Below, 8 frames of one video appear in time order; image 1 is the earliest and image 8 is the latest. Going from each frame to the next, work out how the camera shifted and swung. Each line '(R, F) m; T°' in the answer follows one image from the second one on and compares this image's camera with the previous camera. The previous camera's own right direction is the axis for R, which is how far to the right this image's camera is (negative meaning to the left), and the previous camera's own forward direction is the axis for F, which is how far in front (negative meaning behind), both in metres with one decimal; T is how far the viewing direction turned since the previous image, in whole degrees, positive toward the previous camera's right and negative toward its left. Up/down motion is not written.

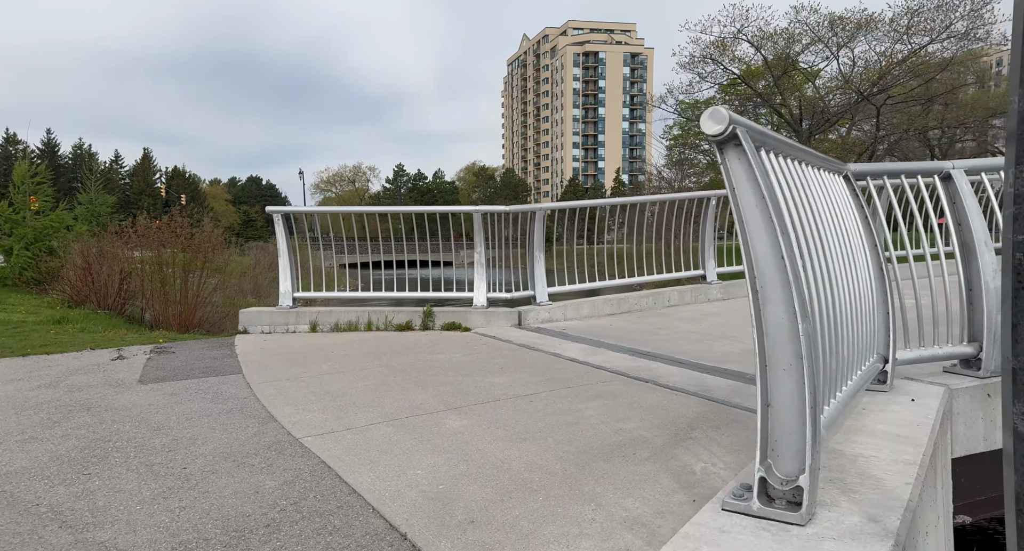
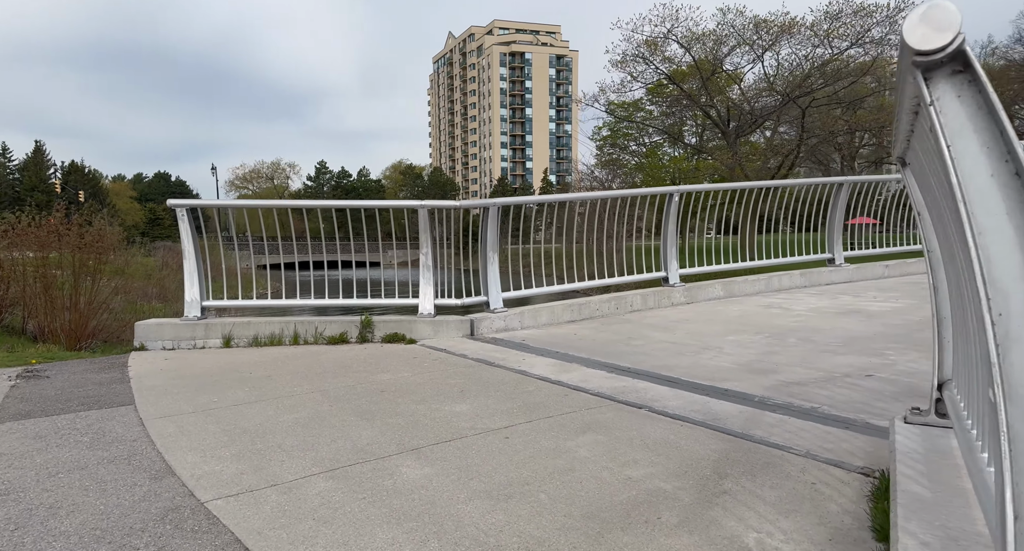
(-0.2, +0.7) m; +6°
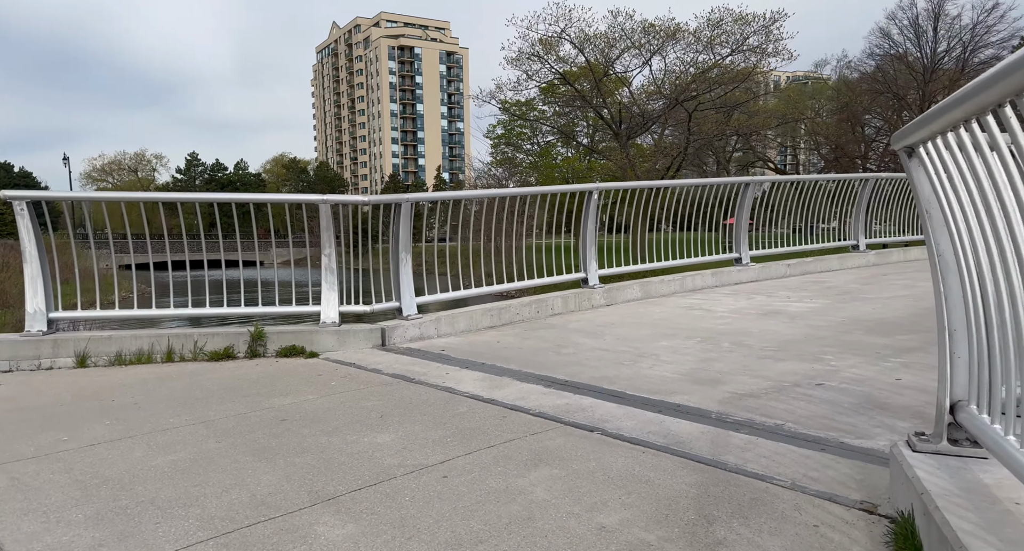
(-0.2, +0.5) m; +10°
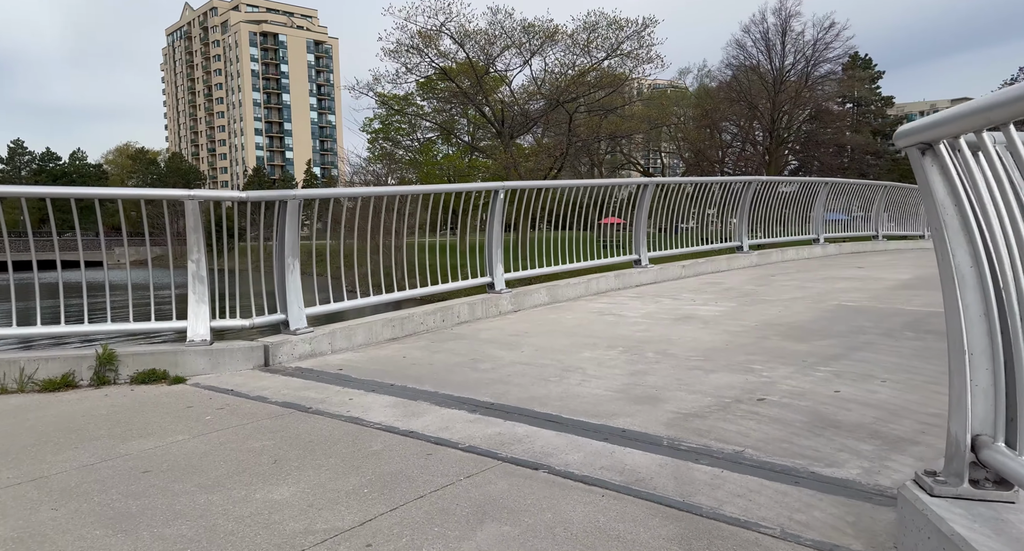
(-0.2, +0.4) m; +11°
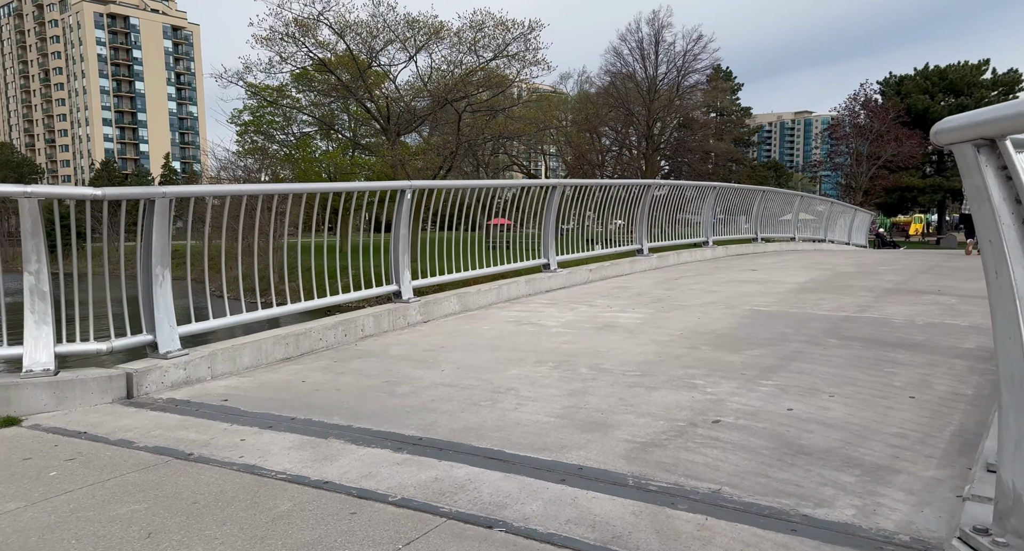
(-0.2, +0.4) m; +10°
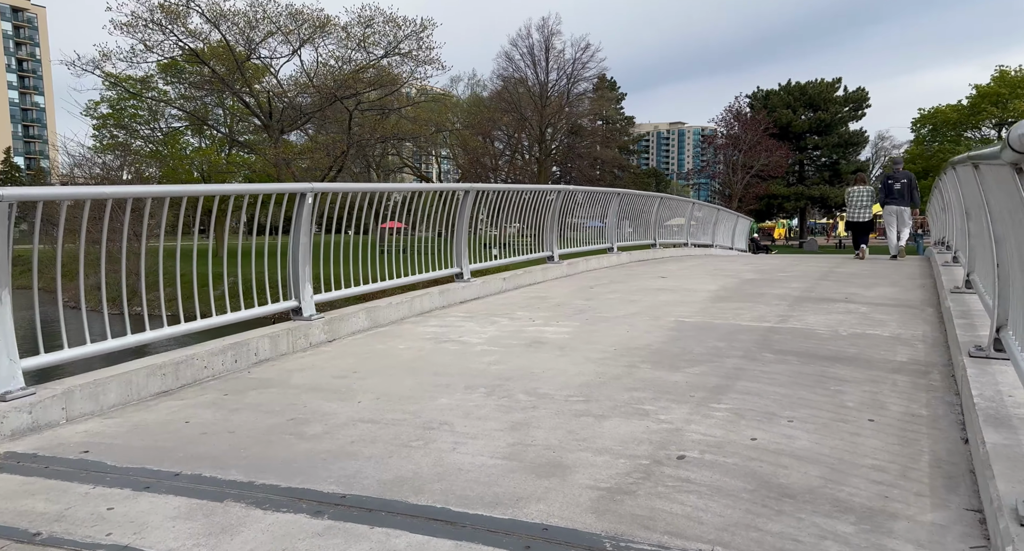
(-0.2, +0.4) m; +10°
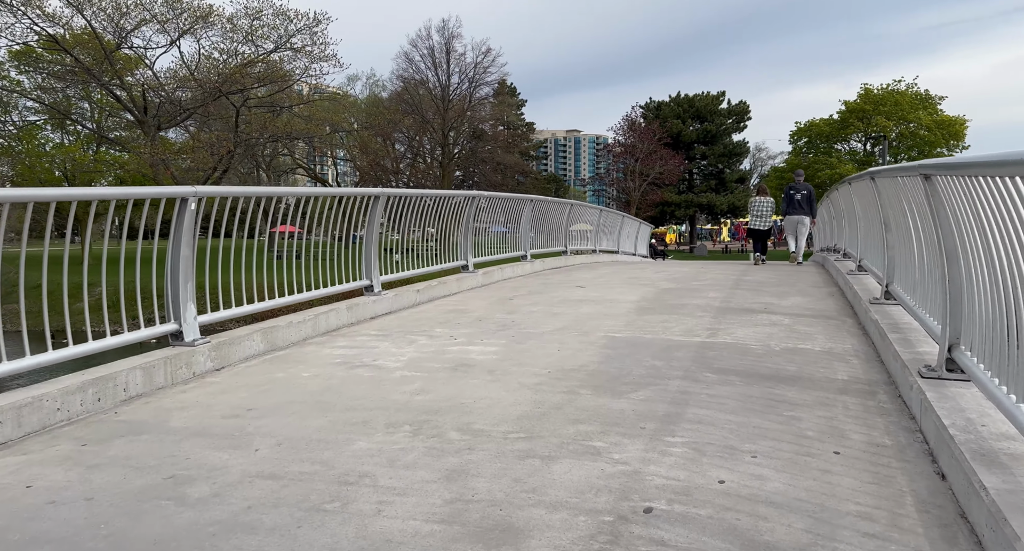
(-0.1, +0.4) m; +9°
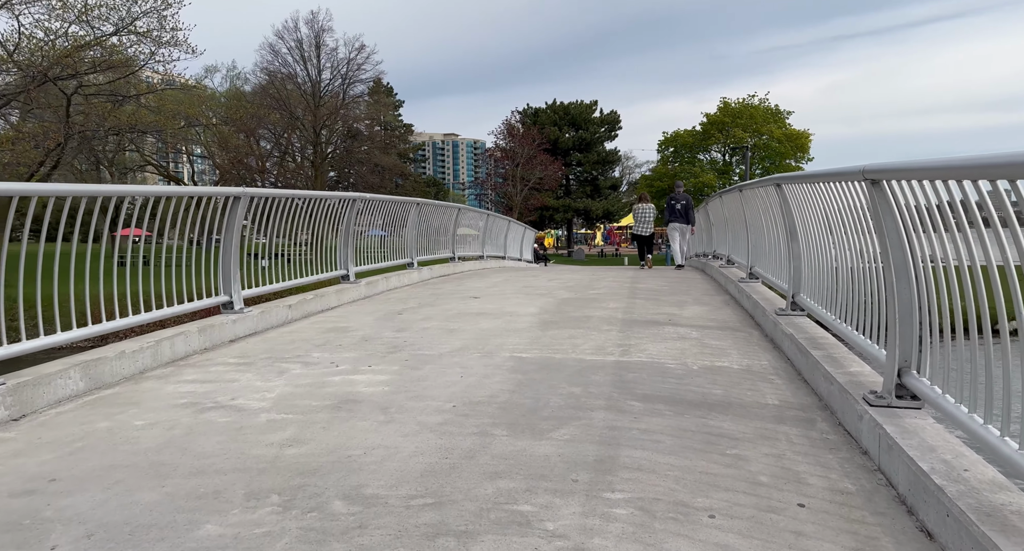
(-0.1, +0.6) m; +11°
